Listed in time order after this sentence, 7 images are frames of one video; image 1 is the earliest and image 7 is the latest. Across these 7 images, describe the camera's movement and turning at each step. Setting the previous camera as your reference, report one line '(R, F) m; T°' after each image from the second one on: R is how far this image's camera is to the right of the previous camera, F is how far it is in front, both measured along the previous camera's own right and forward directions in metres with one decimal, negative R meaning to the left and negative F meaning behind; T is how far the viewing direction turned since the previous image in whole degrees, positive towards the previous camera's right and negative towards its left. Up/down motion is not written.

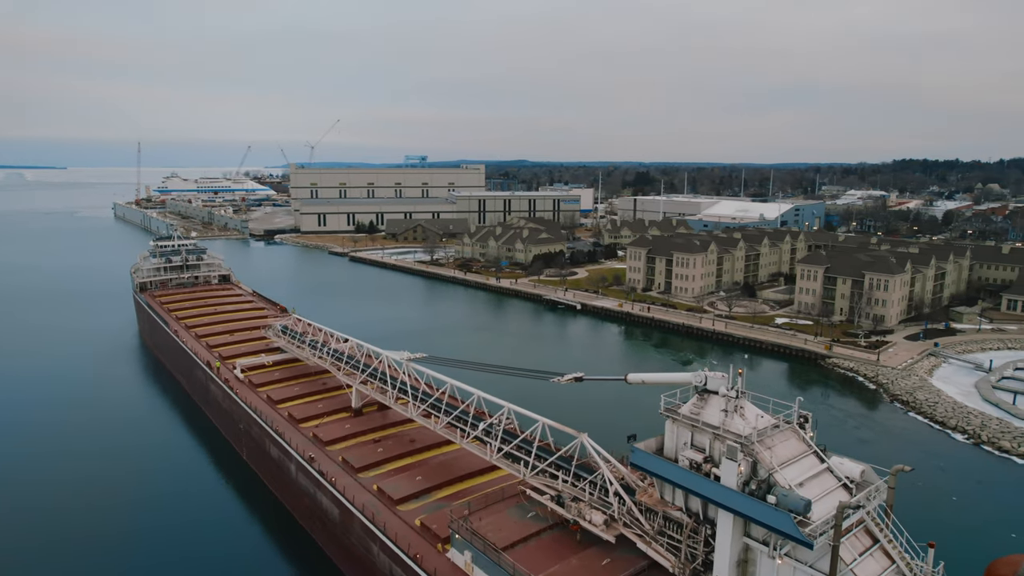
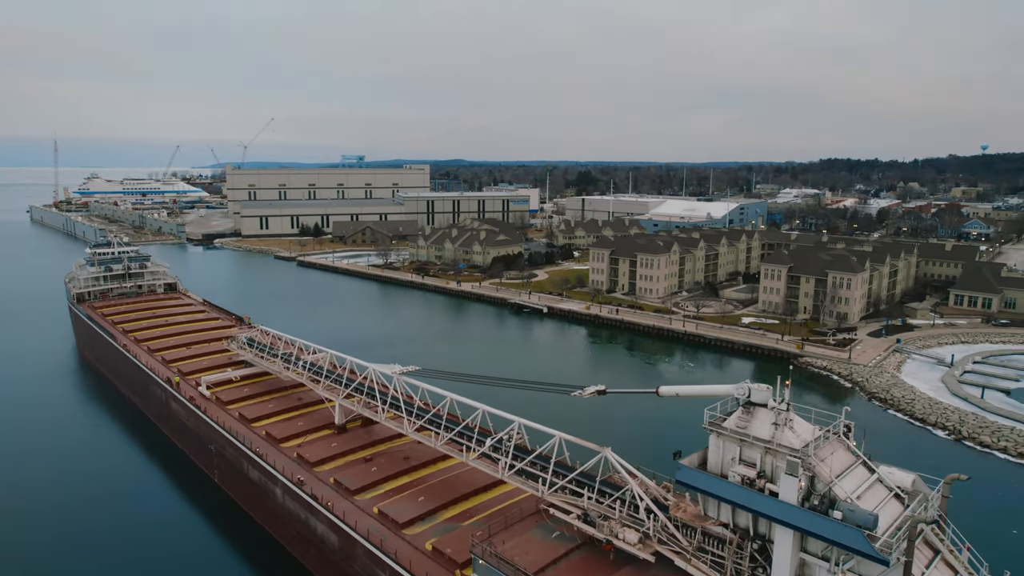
(-0.5, +0.2) m; +5°
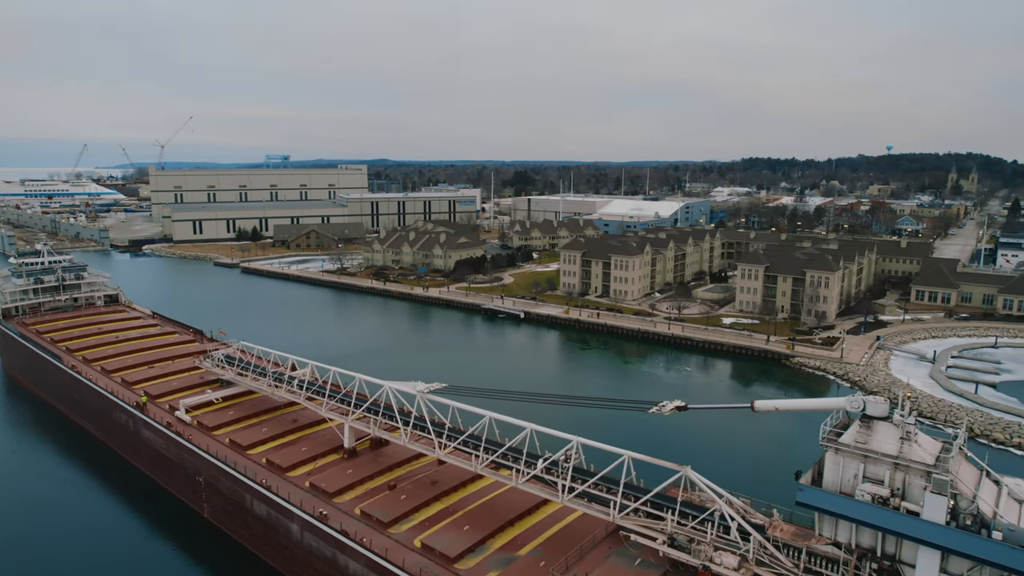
(-0.9, +0.3) m; +6°
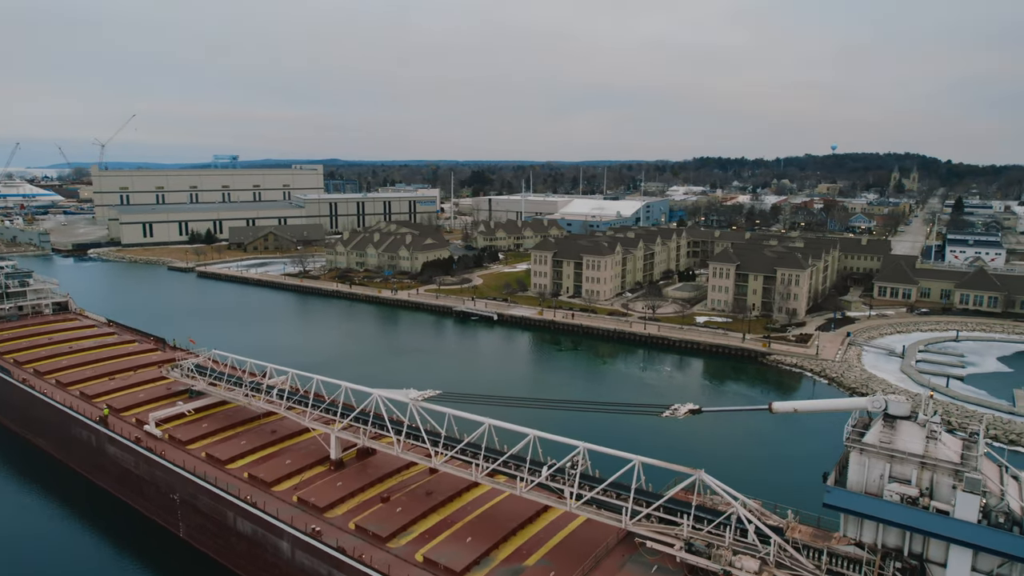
(-0.3, +0.1) m; +4°
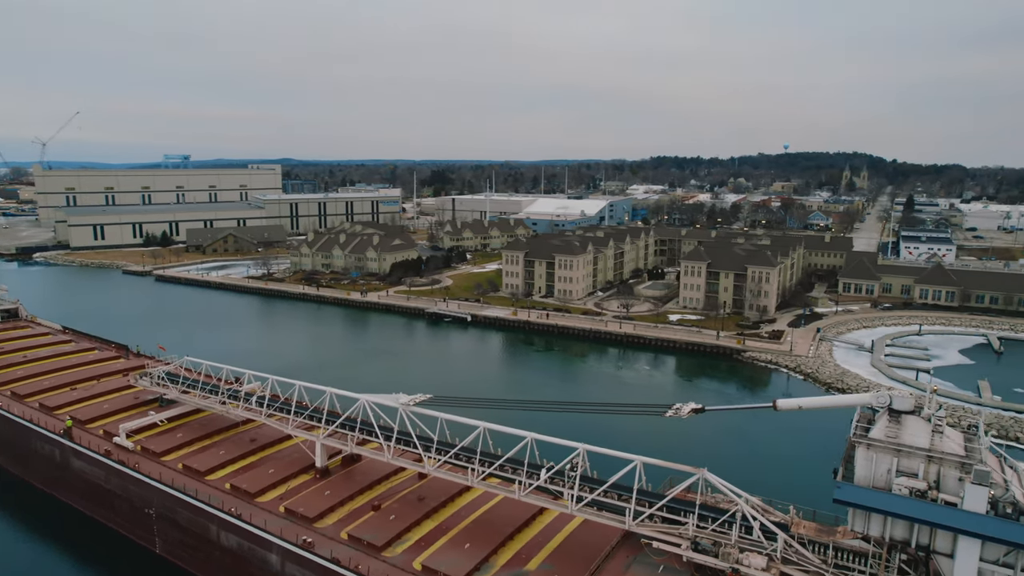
(-0.3, +0.1) m; +4°
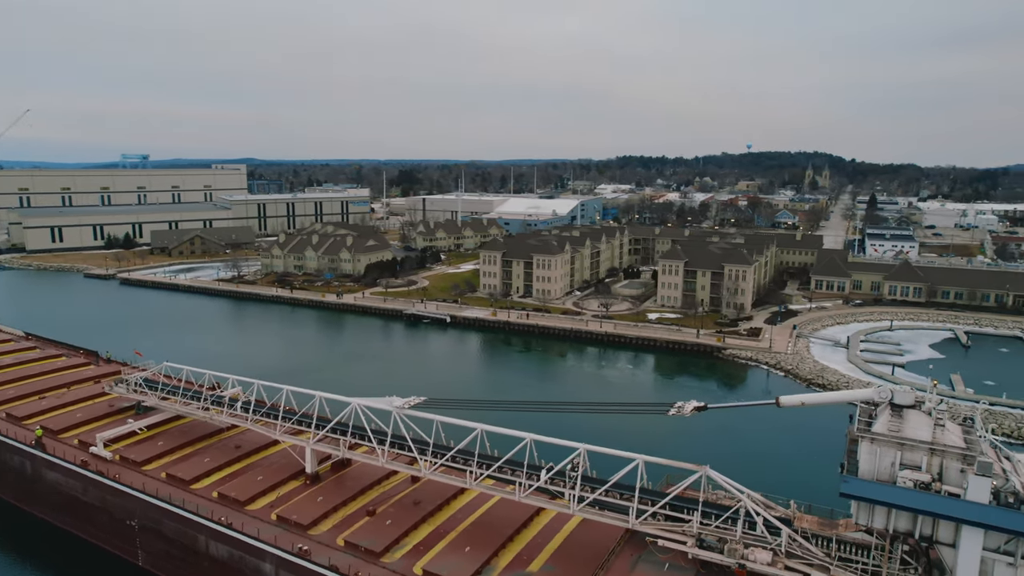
(-0.2, 0.0) m; +3°
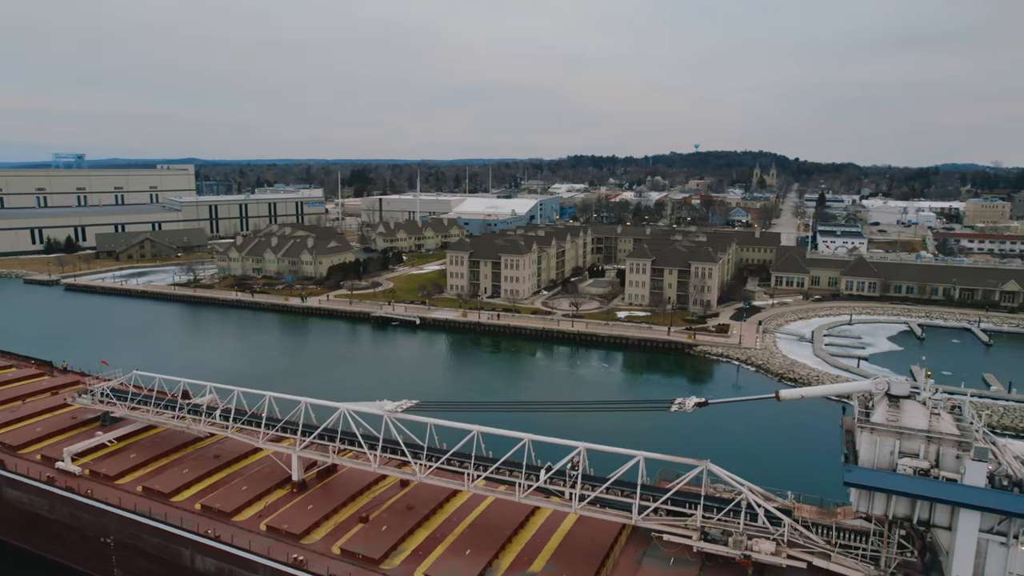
(-0.3, 0.0) m; +4°
